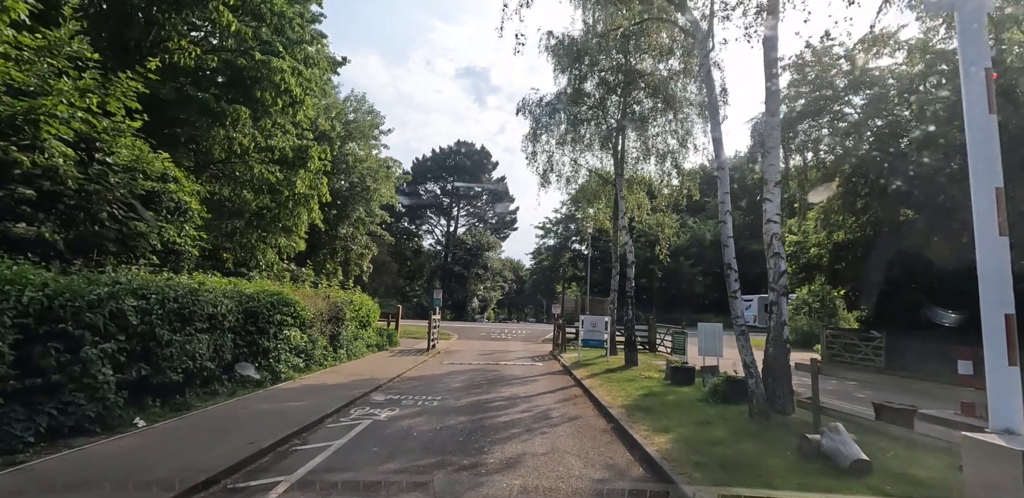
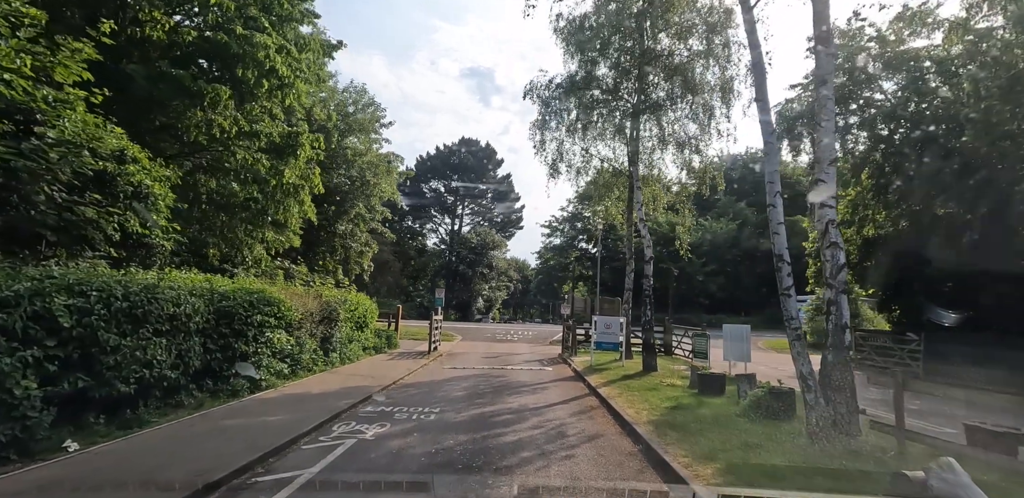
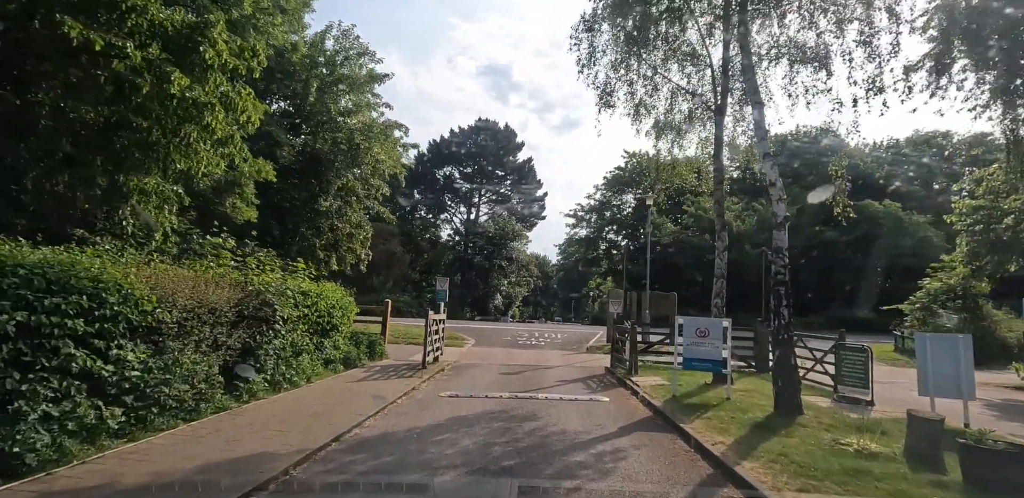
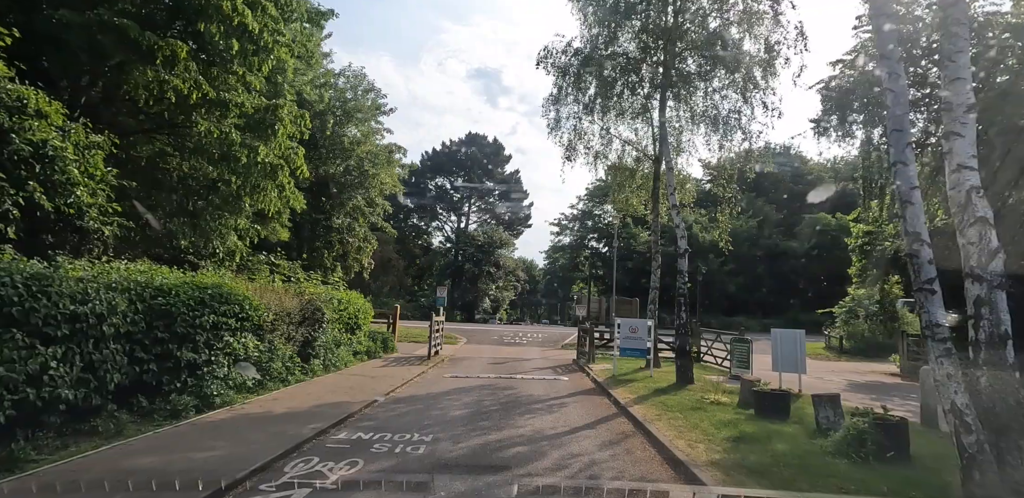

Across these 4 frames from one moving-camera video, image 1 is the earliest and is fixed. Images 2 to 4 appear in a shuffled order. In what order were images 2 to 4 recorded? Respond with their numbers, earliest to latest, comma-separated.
2, 4, 3
